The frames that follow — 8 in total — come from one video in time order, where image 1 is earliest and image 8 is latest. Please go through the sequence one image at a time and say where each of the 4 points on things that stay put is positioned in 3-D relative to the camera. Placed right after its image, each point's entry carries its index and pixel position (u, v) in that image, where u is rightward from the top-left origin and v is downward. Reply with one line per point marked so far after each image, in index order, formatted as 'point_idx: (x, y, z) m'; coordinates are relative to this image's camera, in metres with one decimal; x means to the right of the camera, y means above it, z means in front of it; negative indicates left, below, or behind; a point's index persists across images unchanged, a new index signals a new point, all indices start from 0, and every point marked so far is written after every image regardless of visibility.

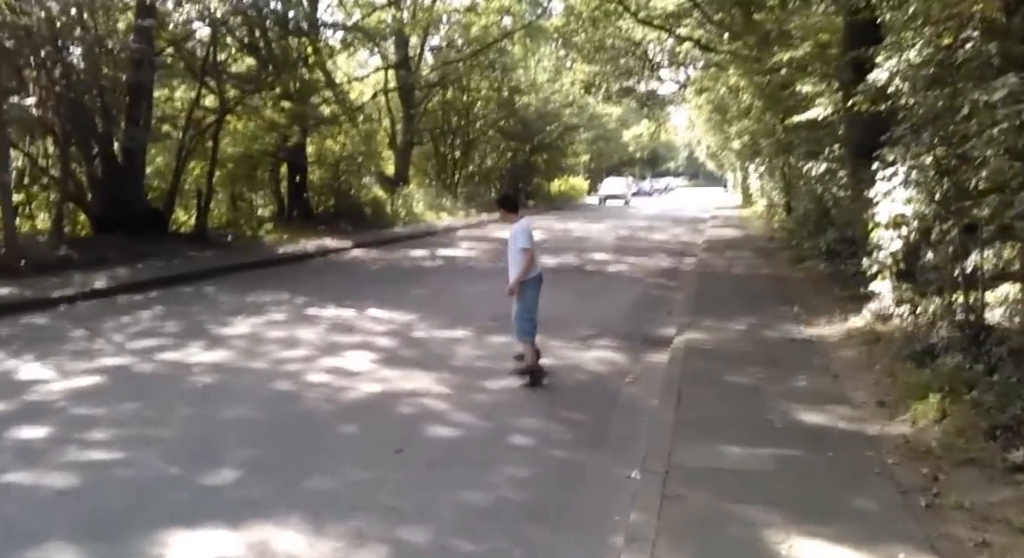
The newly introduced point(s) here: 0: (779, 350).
0: (+2.8, -0.8, +9.0) m
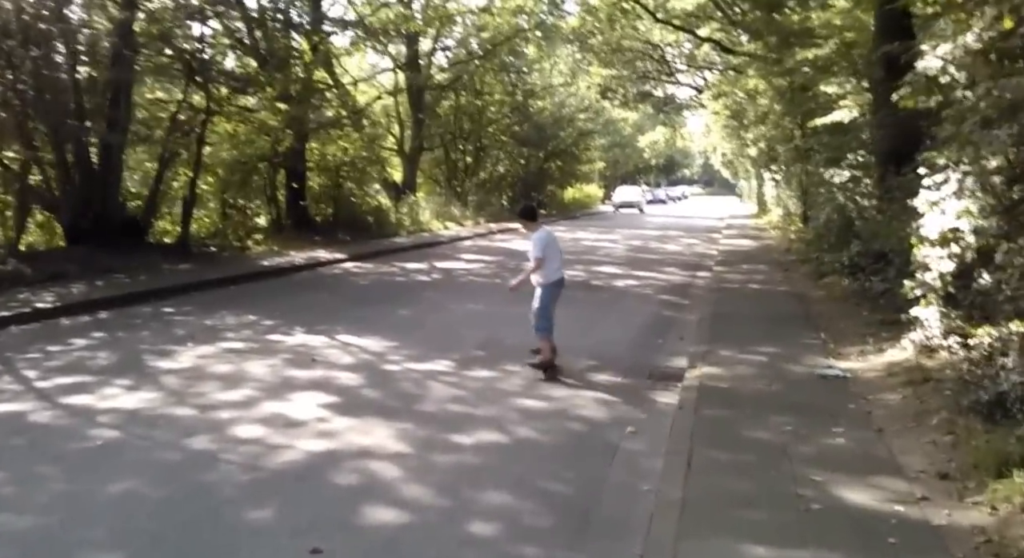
0: (+2.7, -1.0, +7.7) m
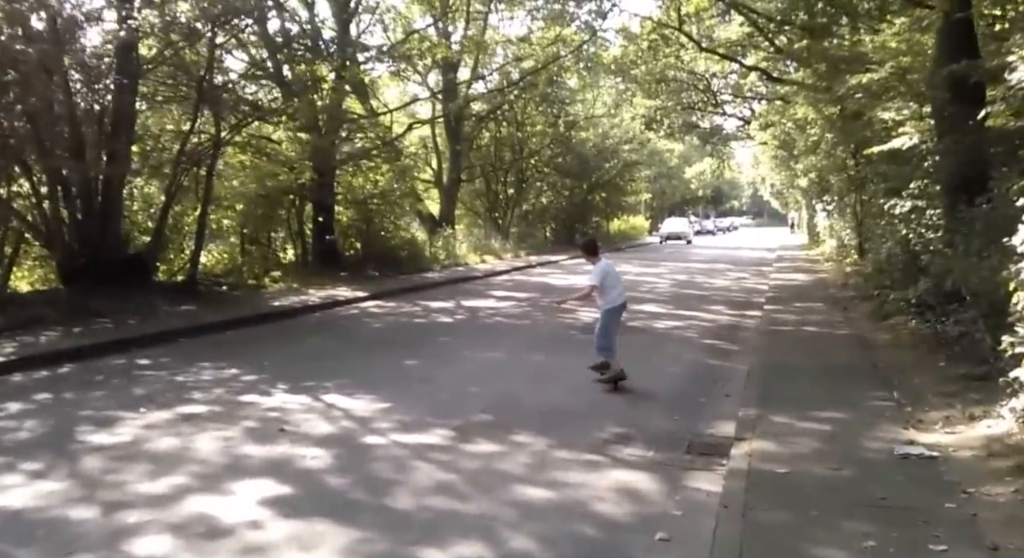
0: (+2.7, -1.4, +6.1) m
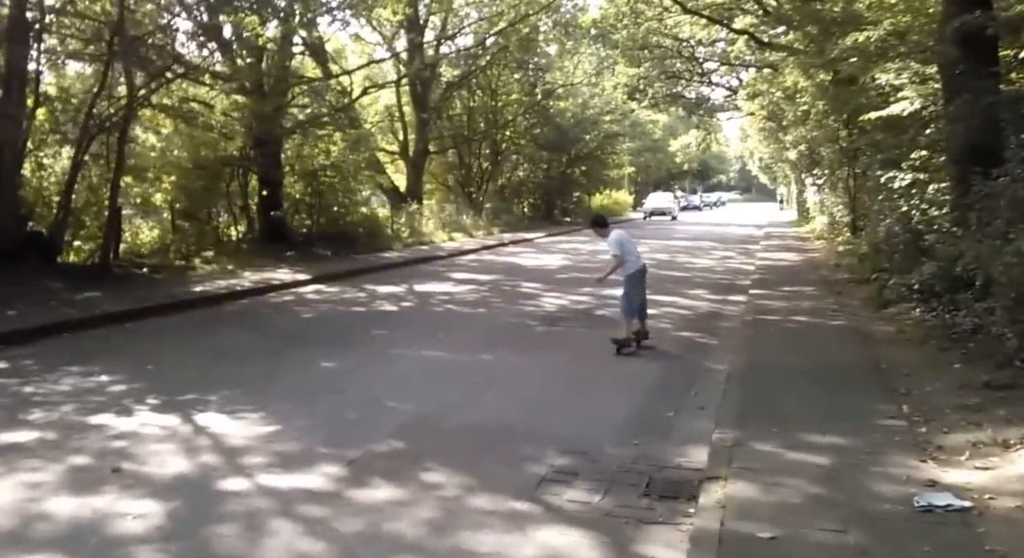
0: (+2.1, -1.4, +4.5) m
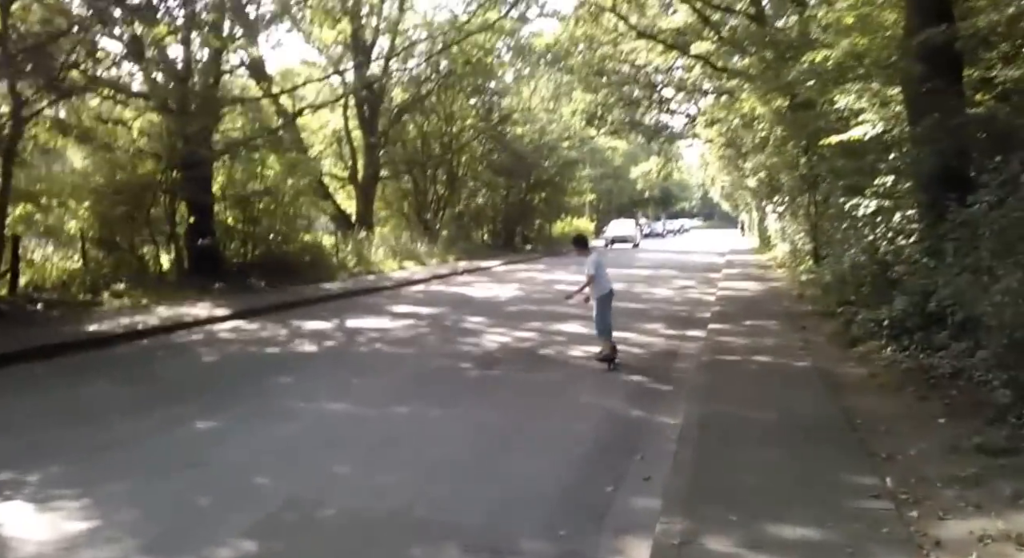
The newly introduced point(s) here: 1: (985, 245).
0: (+1.5, -1.7, +3.2) m
1: (+3.9, +0.3, +6.9) m
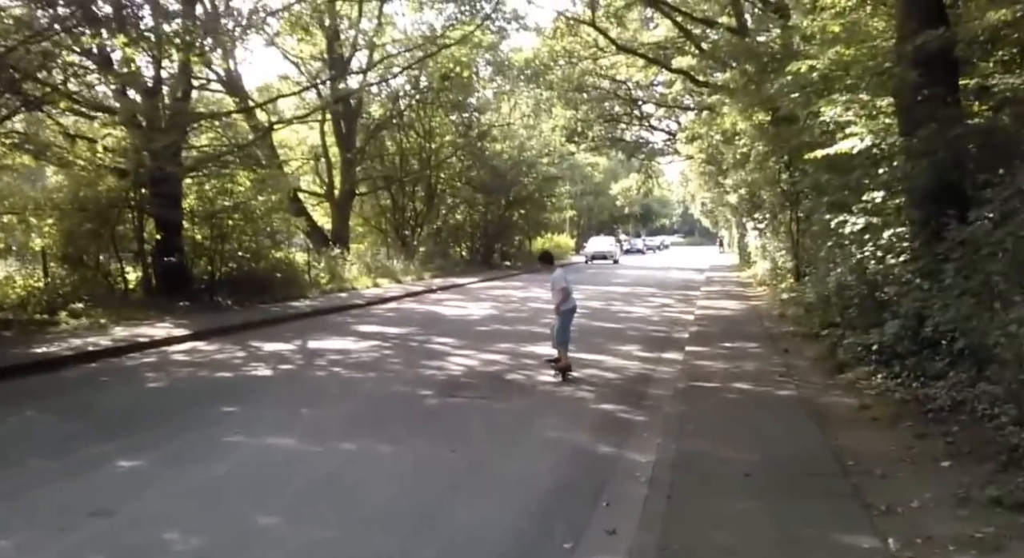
0: (+1.3, -1.8, +2.5) m
1: (+3.6, +0.1, +6.3) m
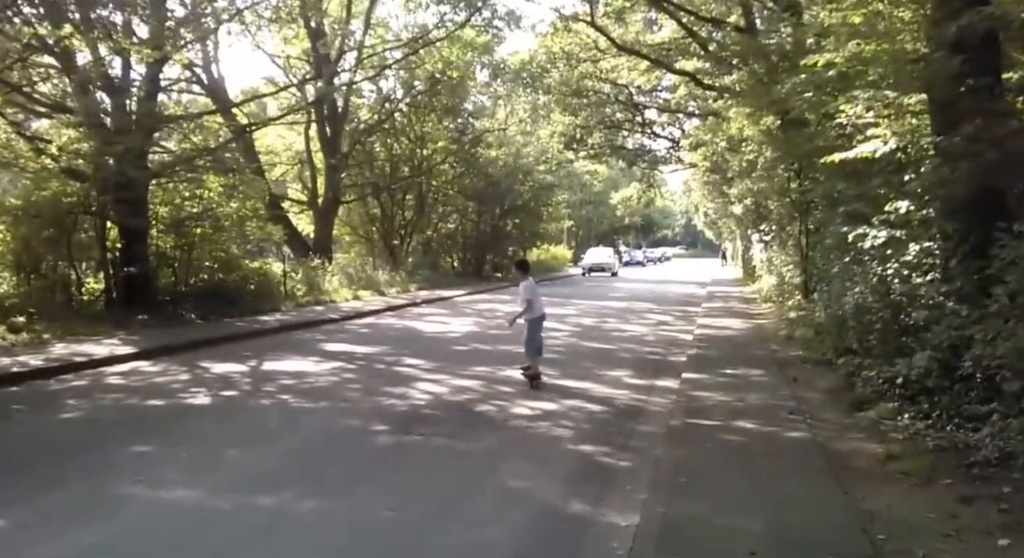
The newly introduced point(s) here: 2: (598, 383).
0: (+0.9, -1.9, +1.1) m
1: (+3.3, -0.1, +4.9) m
2: (+1.2, -1.5, +12.1) m
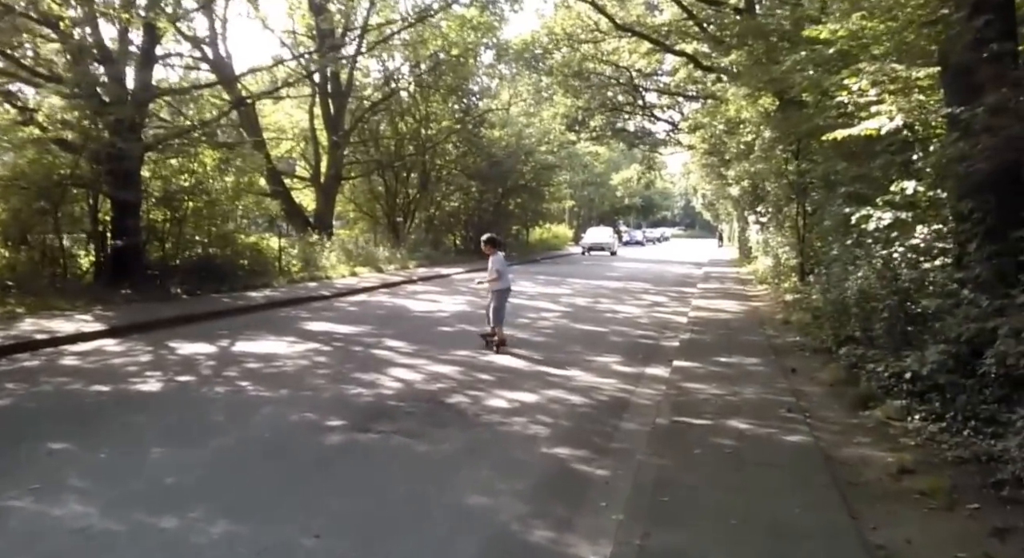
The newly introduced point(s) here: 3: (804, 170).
0: (+0.6, -1.9, +0.2) m
1: (+3.0, 0.0, +3.9) m
2: (+1.0, -1.3, +11.2) m
3: (+5.6, +2.2, +15.7) m
